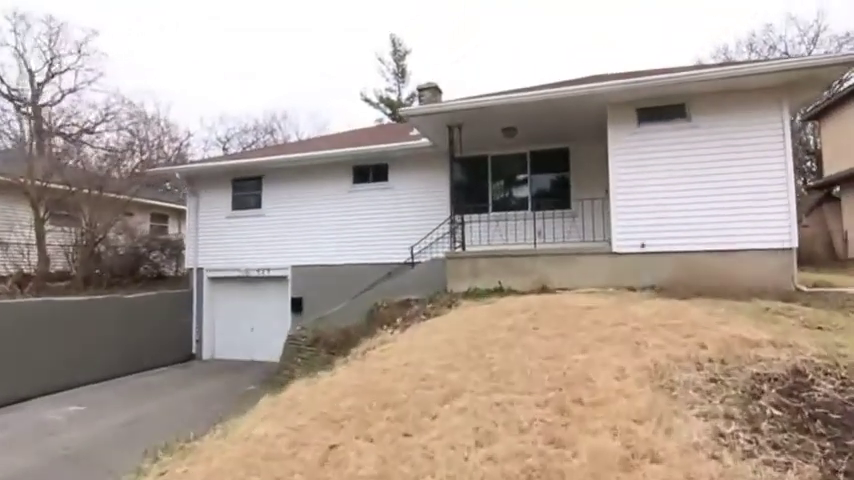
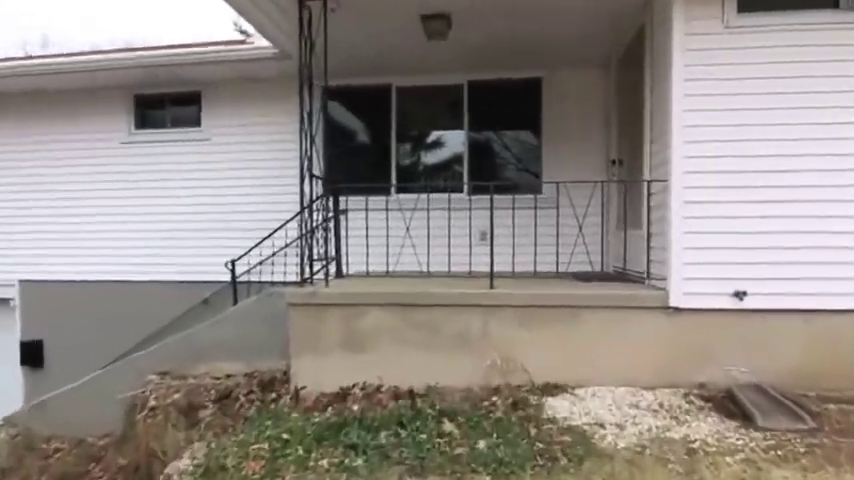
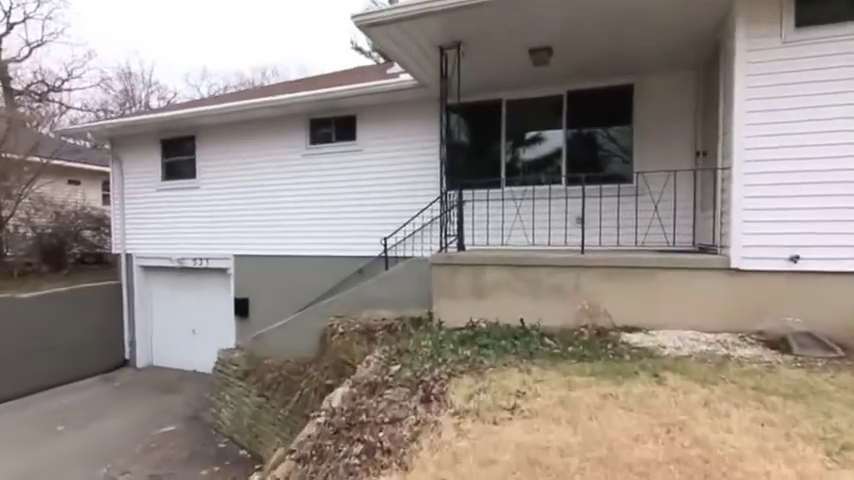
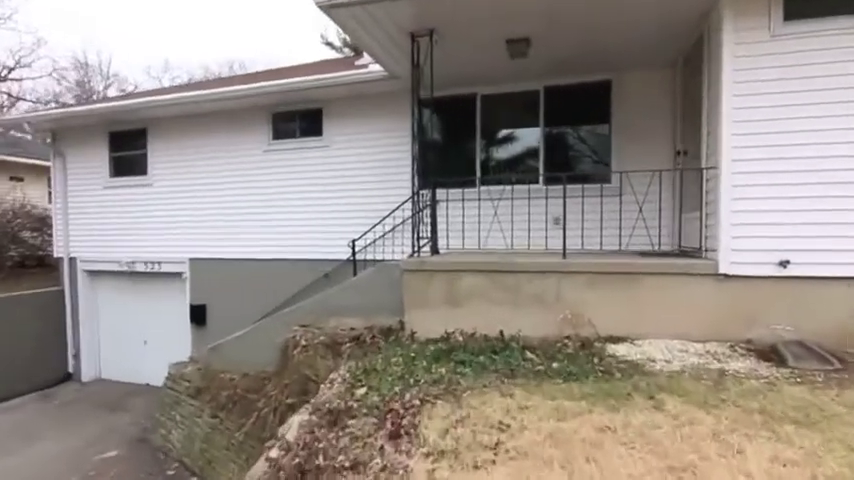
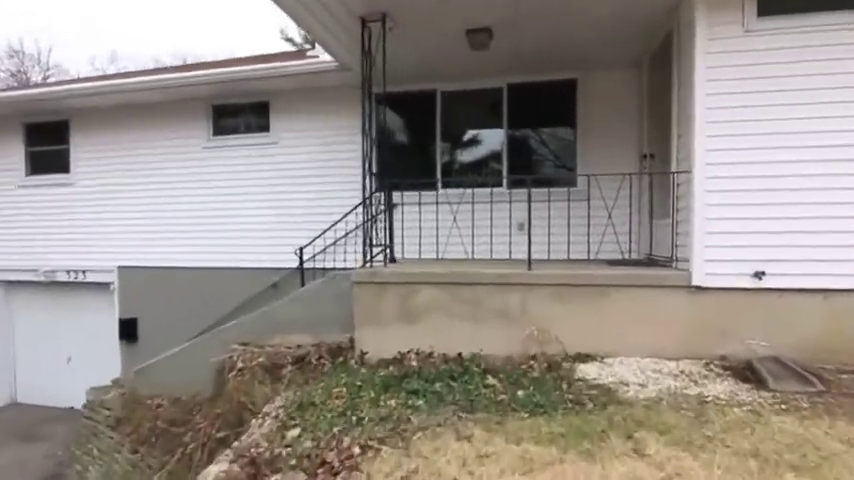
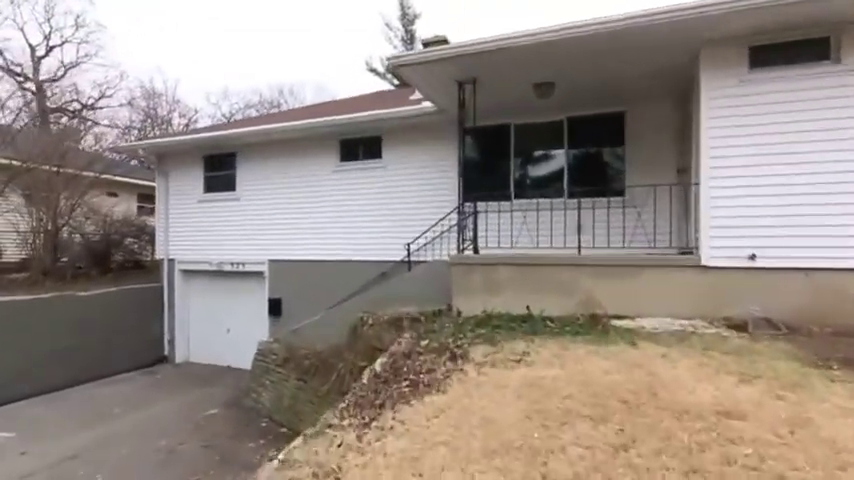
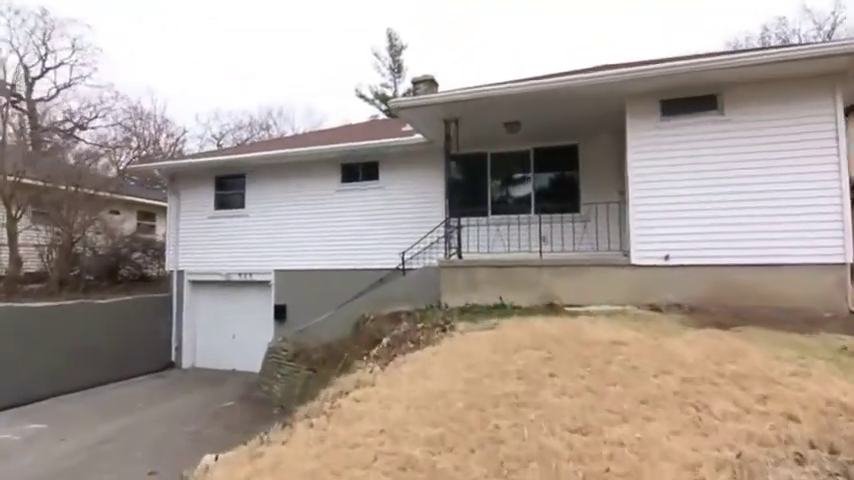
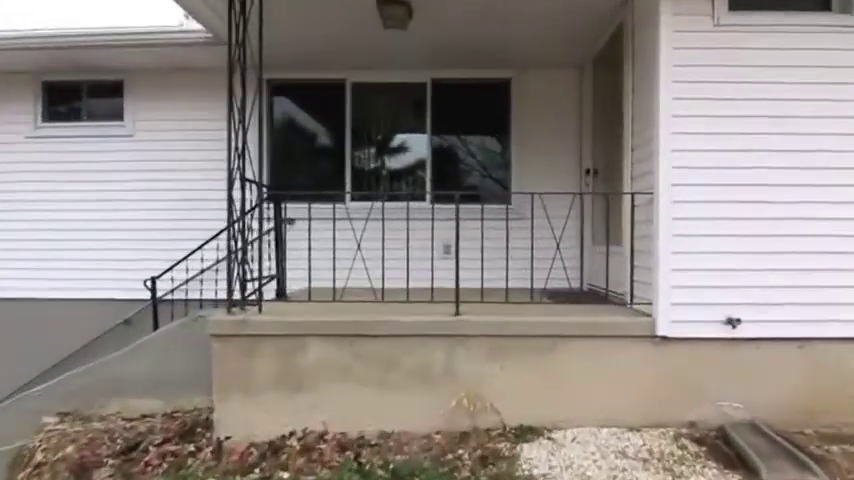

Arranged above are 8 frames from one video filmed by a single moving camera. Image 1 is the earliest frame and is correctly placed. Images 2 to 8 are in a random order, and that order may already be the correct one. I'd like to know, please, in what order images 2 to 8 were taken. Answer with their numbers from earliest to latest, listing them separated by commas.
7, 6, 3, 4, 5, 2, 8
